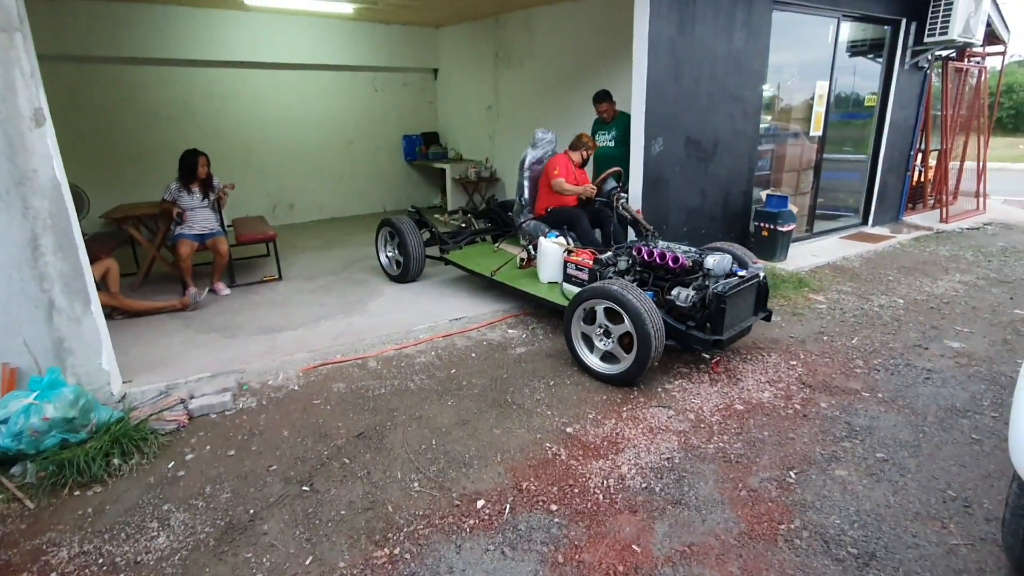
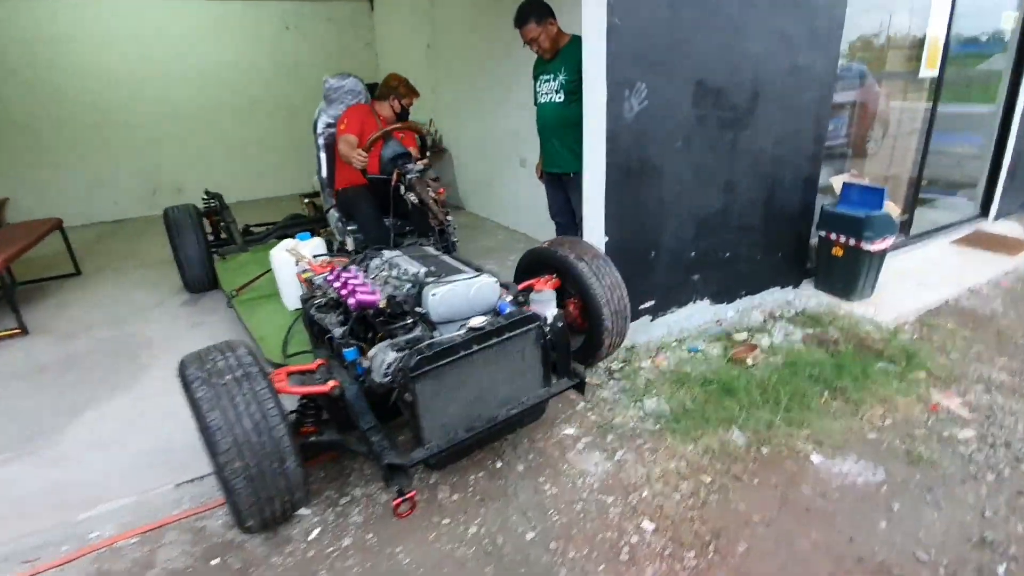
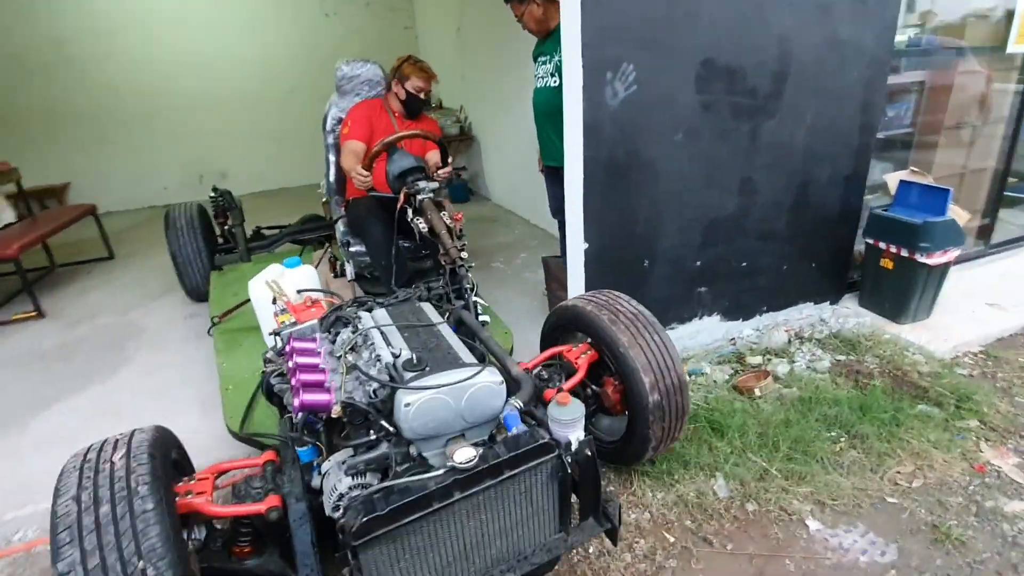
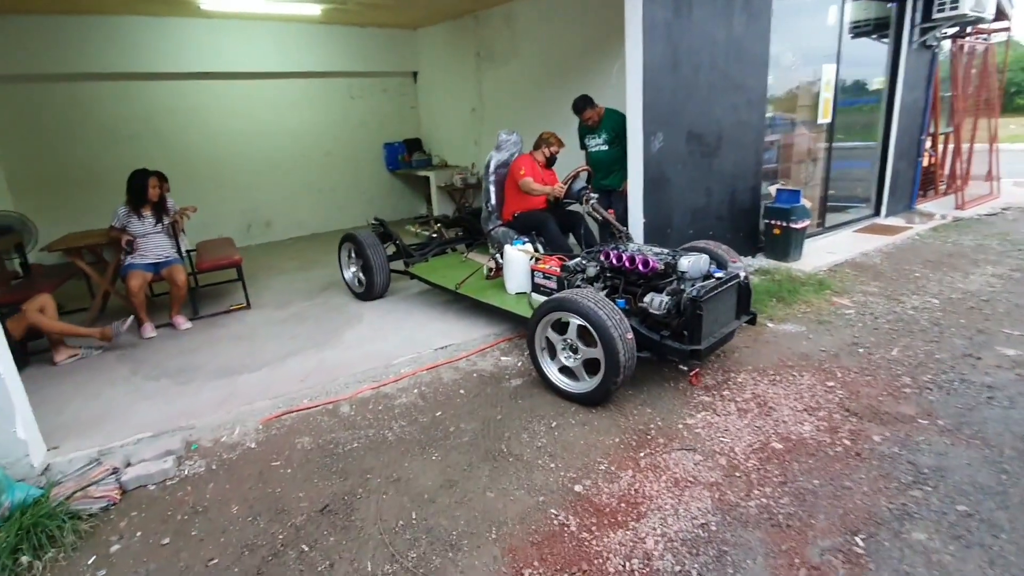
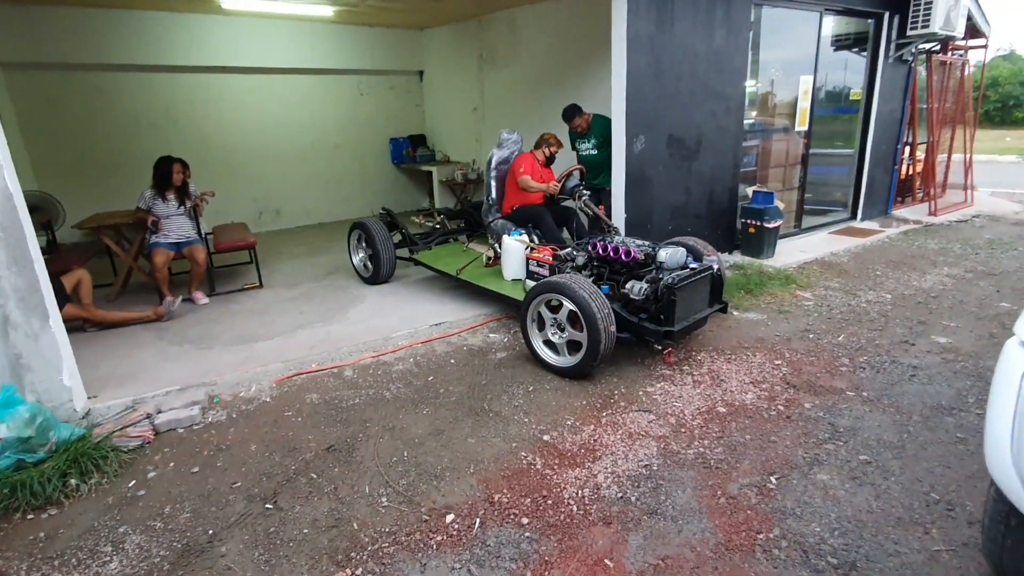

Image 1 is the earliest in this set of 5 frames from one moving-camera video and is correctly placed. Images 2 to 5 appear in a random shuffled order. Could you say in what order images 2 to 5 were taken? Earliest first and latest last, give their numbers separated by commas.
5, 4, 2, 3
